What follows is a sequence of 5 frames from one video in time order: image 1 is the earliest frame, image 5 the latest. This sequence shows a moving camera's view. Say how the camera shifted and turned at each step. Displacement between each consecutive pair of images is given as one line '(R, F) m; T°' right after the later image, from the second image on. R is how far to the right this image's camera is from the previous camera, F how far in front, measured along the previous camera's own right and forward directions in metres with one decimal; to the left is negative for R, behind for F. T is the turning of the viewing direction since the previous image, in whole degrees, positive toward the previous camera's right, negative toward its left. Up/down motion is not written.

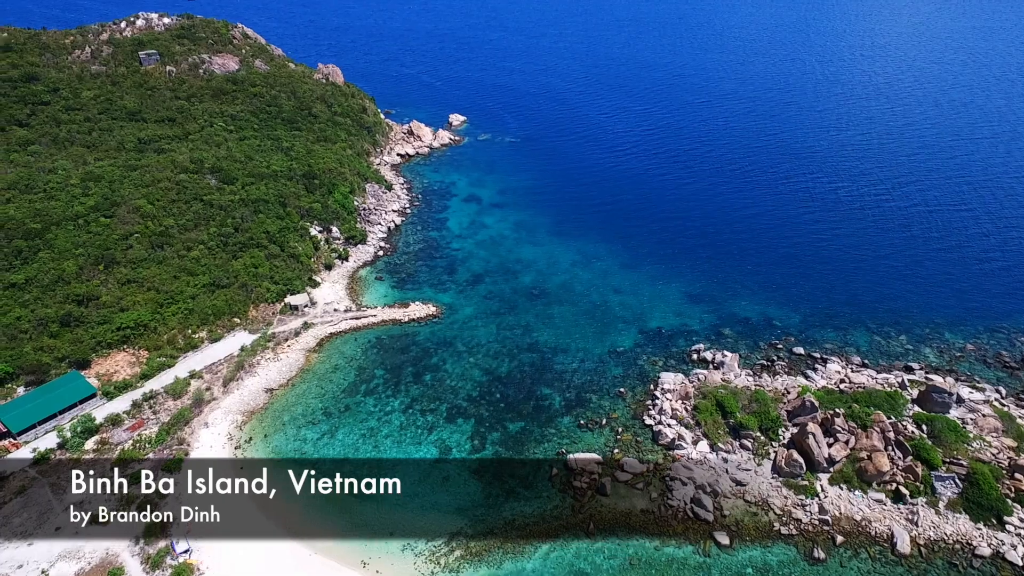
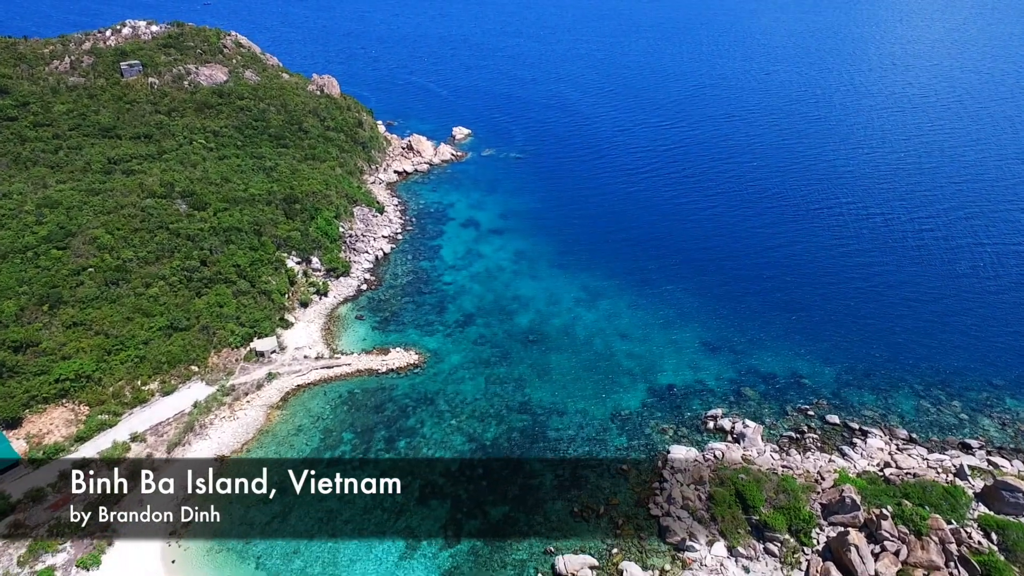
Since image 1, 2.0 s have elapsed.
(+1.9, +6.4) m; -2°
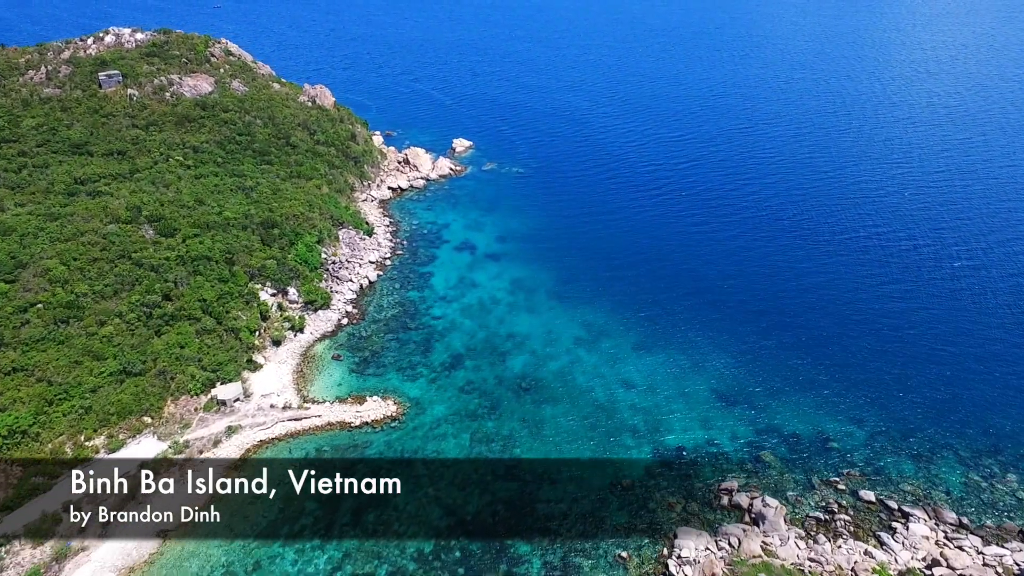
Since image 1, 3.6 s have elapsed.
(+1.6, +5.3) m; -1°
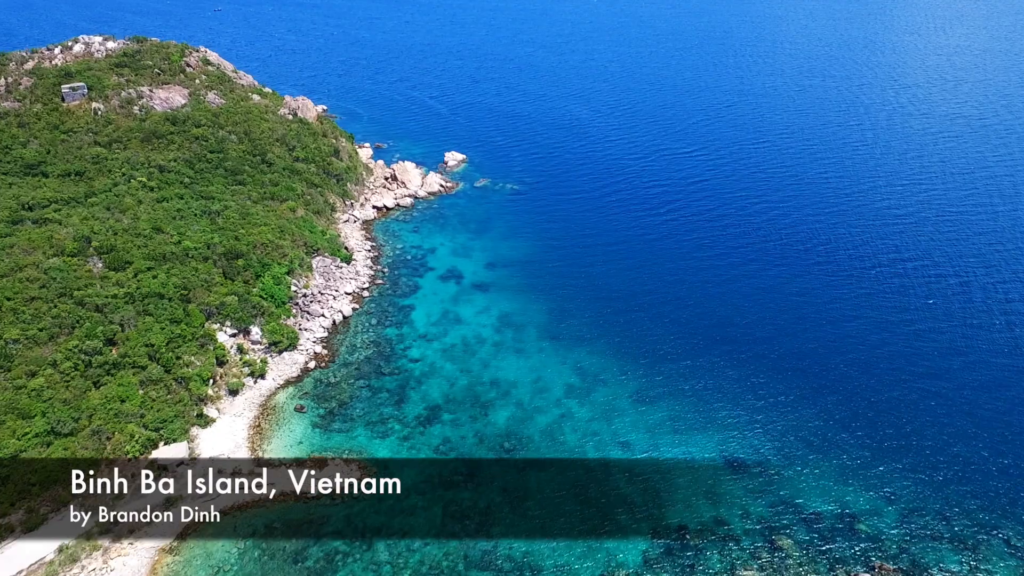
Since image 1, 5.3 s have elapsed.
(+1.6, +5.4) m; -1°
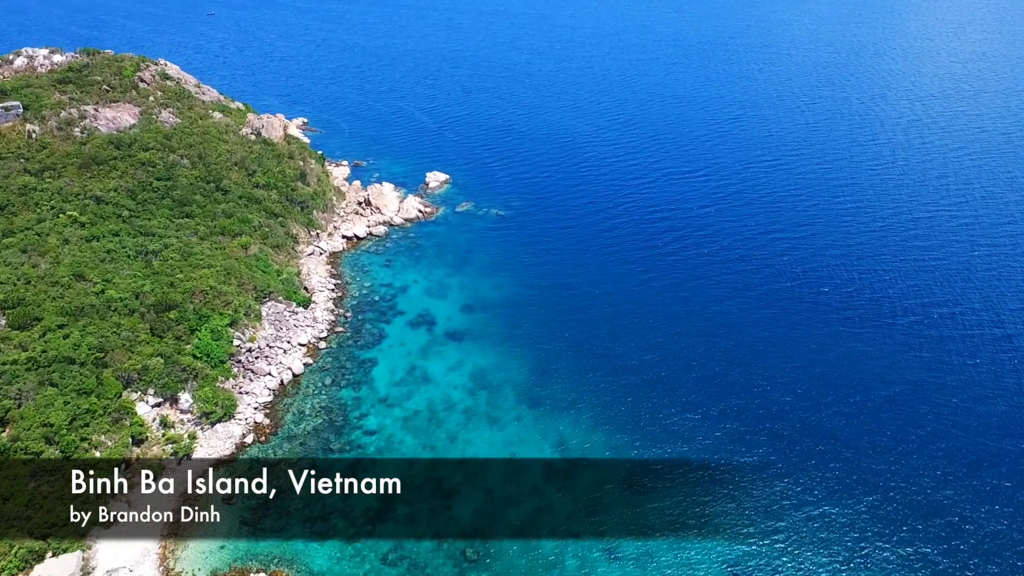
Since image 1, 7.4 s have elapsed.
(+2.2, +7.2) m; 0°
